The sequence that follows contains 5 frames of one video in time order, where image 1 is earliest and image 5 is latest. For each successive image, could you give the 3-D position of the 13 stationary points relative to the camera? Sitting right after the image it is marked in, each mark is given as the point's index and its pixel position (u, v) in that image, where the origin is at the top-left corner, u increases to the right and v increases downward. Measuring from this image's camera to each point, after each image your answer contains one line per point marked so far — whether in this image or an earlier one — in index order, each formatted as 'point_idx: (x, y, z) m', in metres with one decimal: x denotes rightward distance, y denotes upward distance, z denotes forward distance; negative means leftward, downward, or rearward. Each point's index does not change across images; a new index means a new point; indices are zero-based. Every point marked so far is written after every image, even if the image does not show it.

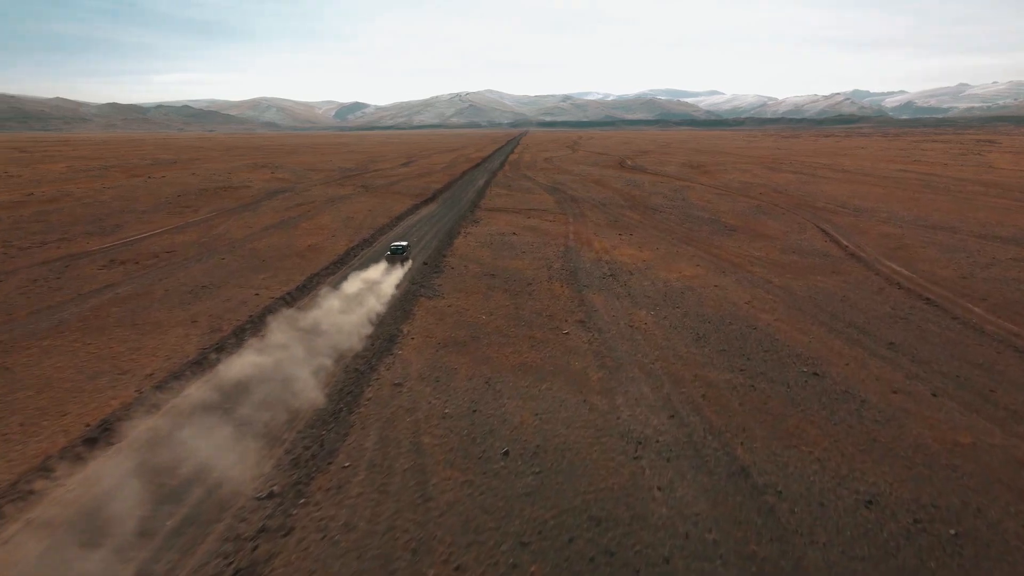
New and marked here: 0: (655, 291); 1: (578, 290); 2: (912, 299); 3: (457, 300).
0: (+2.9, -0.1, +14.5) m
1: (+1.3, 0.0, +14.3) m
2: (+7.8, -0.2, +14.0) m
3: (-1.0, -0.2, +13.5) m
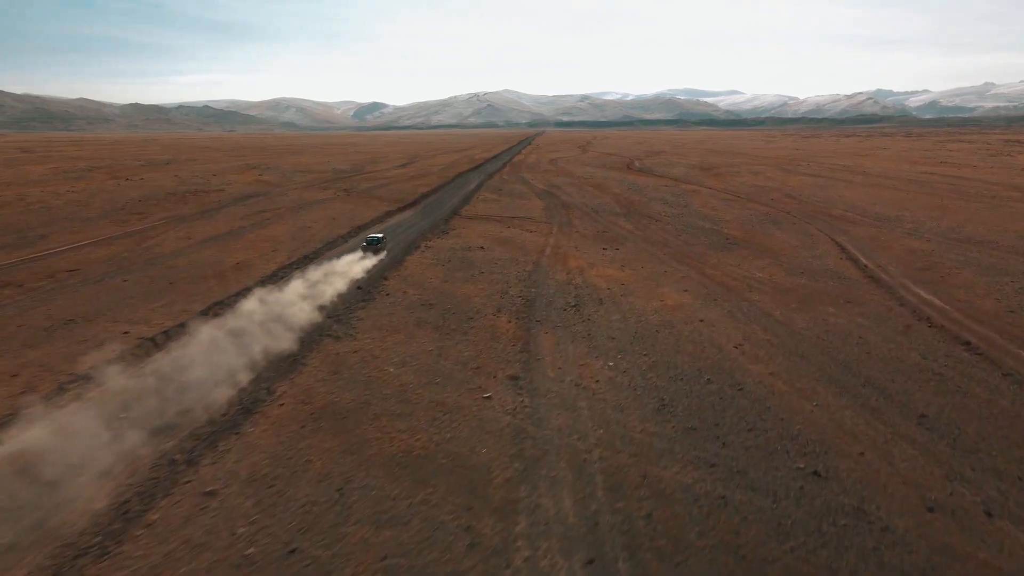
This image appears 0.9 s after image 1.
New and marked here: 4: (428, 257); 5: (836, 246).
0: (+1.8, -0.7, +11.7) m
1: (+0.2, -0.6, +11.6) m
2: (+6.7, -0.8, +11.1) m
3: (-2.1, -0.8, +10.8) m
4: (-2.1, +0.8, +17.8) m
5: (+9.1, +1.1, +20.0) m
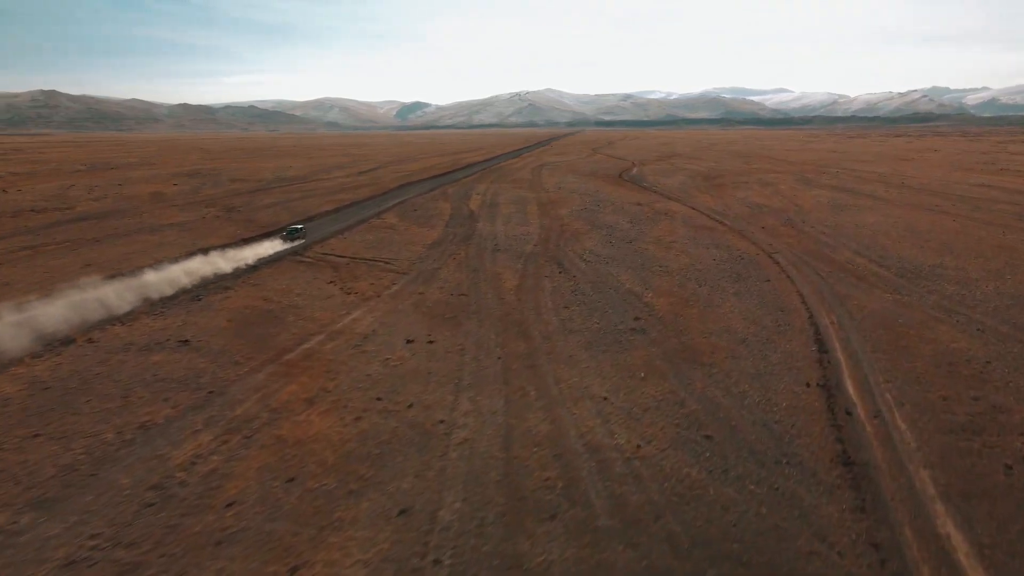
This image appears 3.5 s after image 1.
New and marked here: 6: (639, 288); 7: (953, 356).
0: (-2.9, -2.6, +3.5) m
1: (-4.5, -2.6, +3.4) m
2: (+1.9, -2.9, +2.6) m
3: (-6.9, -2.7, +2.8) m
4: (-6.5, -1.2, +9.8) m
5: (+4.8, -0.9, +11.4) m
6: (+2.8, 0.0, +15.6) m
7: (+6.6, -1.0, +10.8) m
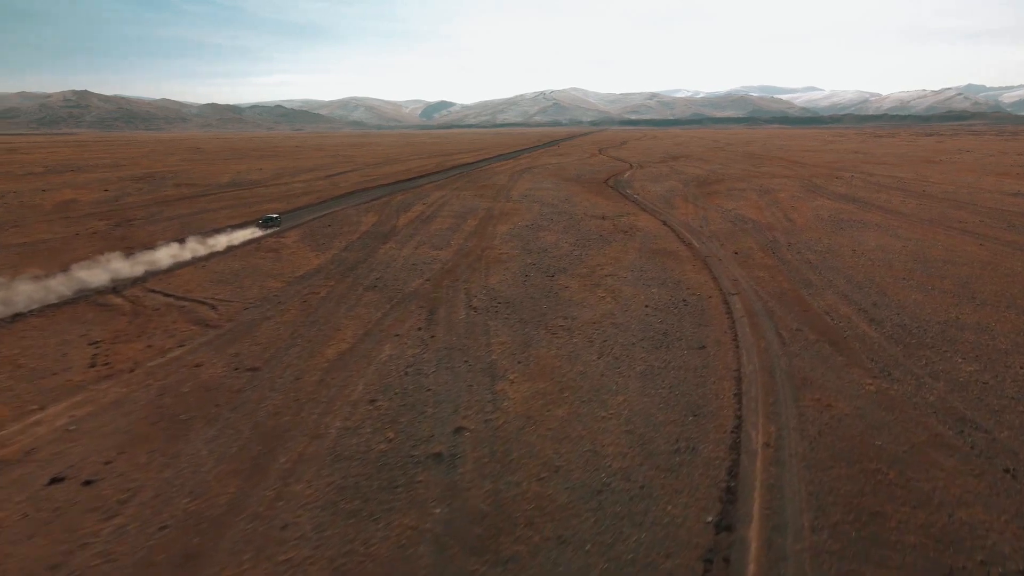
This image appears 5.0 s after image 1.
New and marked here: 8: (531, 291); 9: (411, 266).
0: (-6.2, -3.7, -1.1) m
1: (-7.8, -3.7, -1.1) m
2: (-1.3, -4.0, -2.2) m
3: (-10.2, -3.8, -1.7) m
4: (-9.5, -2.2, +5.3) m
5: (+1.8, -2.0, +6.5) m
6: (-0.1, -1.1, +10.8) m
7: (+3.6, -2.1, +5.8) m
8: (+0.4, -0.1, +15.3) m
9: (-2.6, +0.6, +18.2) m
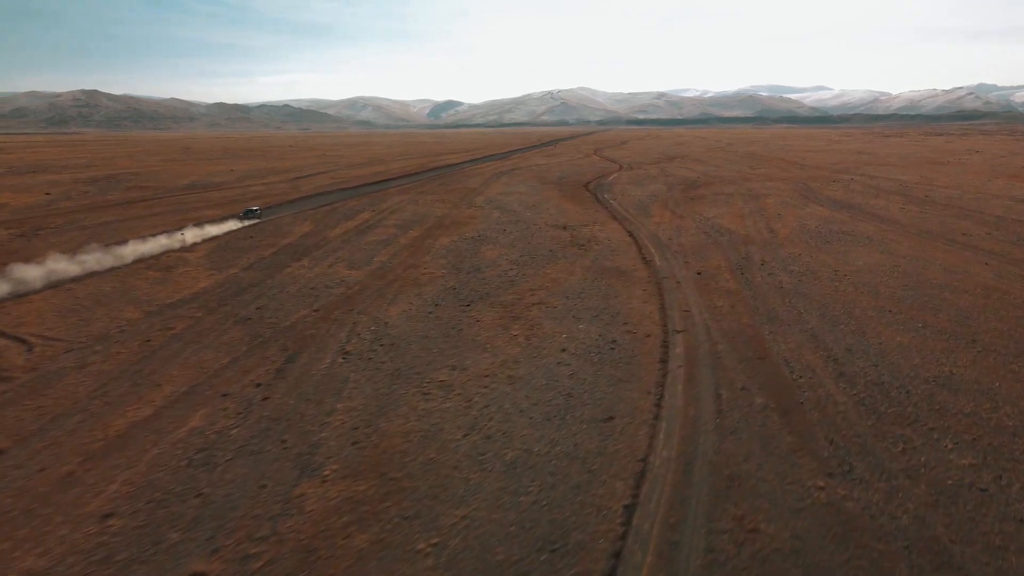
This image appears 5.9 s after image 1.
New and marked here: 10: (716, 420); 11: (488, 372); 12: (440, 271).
0: (-8.2, -4.3, -3.8) m
1: (-9.8, -4.3, -3.8) m
2: (-3.4, -4.6, -4.9) m
3: (-12.2, -4.4, -4.3) m
4: (-11.5, -2.8, +2.6) m
5: (-0.1, -2.7, +3.7) m
6: (-1.9, -1.7, +8.0) m
7: (+1.7, -2.8, +3.0) m
8: (-1.4, -0.7, +12.6) m
9: (-4.4, 0.0, +15.5) m
10: (+2.5, -1.6, +8.7) m
11: (-0.3, -1.2, +10.5) m
12: (-1.7, +0.5, +17.5) m
